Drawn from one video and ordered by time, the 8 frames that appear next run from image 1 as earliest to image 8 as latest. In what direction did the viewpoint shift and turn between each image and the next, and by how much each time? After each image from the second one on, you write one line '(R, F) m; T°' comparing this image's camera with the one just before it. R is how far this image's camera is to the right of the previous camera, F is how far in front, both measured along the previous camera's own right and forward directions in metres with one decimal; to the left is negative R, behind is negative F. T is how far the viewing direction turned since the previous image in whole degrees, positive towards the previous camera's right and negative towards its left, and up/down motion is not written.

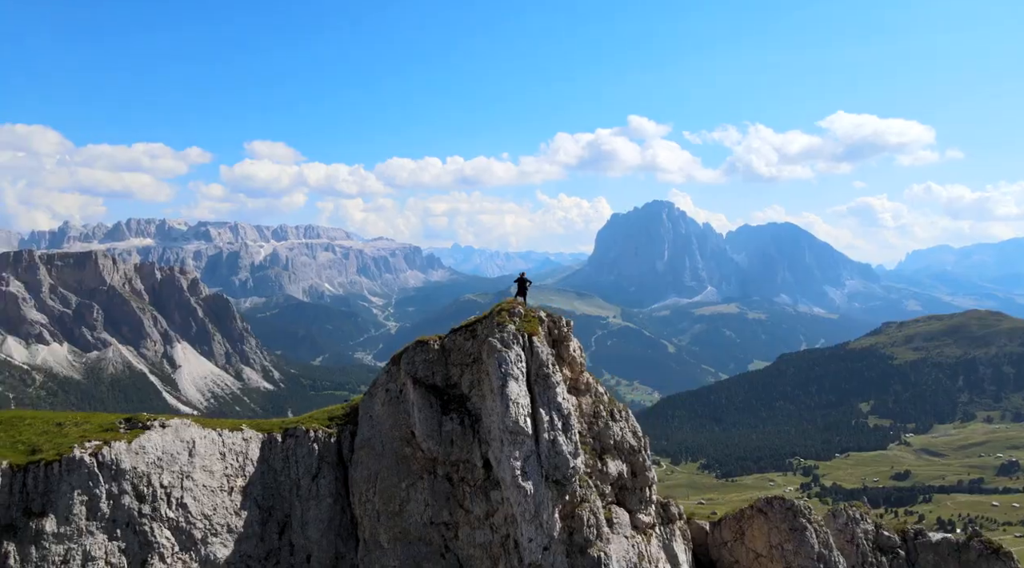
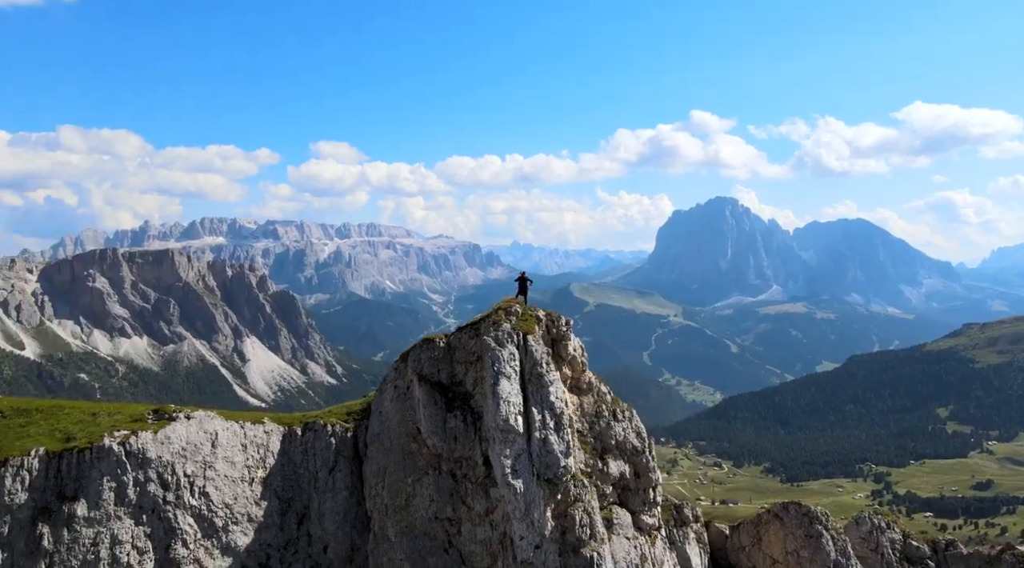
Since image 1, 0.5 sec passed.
(+4.4, -0.3) m; -5°
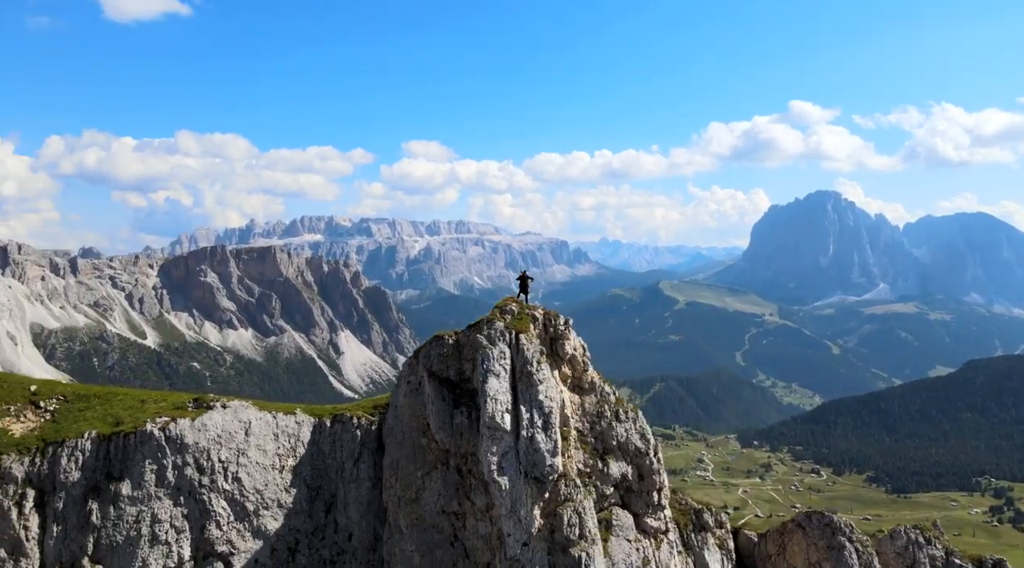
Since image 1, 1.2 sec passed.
(+6.5, -0.2) m; -8°
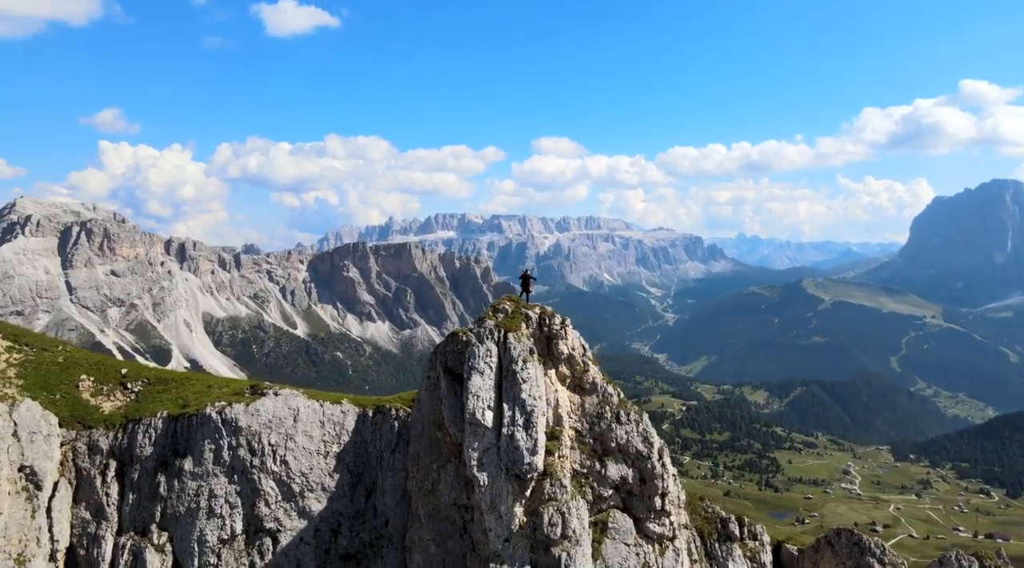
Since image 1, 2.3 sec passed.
(+9.8, +0.4) m; -12°
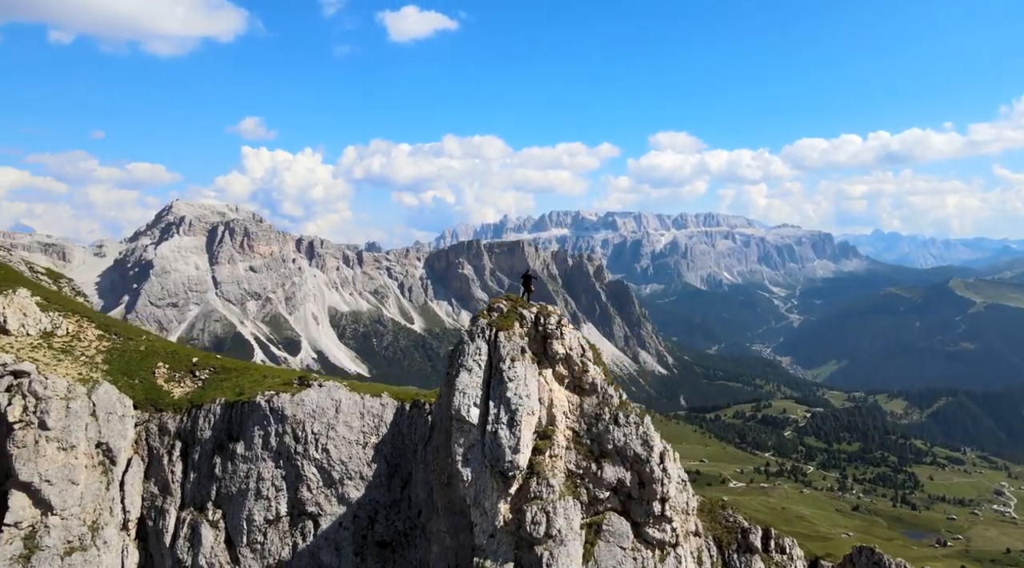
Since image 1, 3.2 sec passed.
(+8.7, +0.9) m; -10°
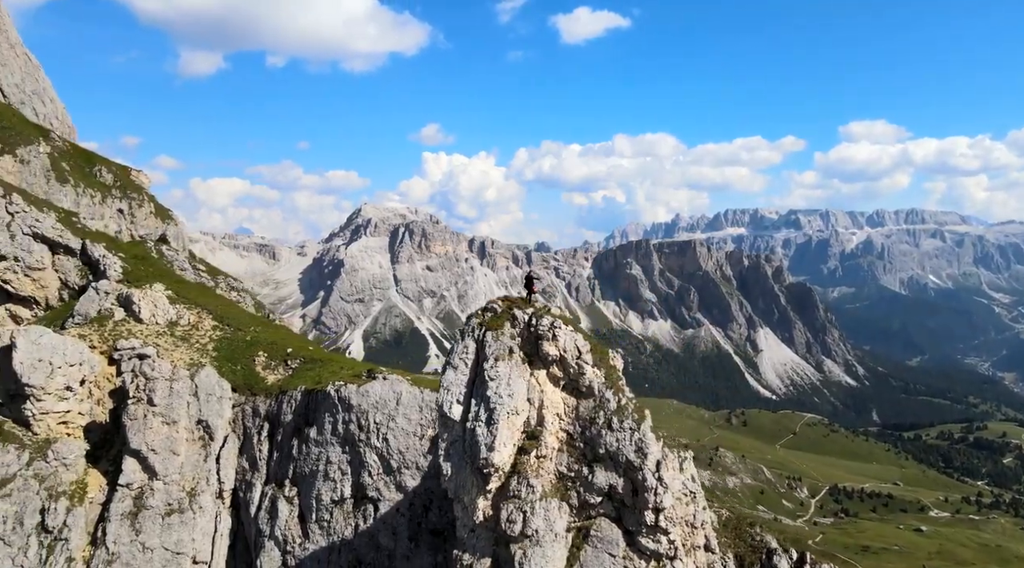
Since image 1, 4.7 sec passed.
(+13.4, +1.6) m; -15°
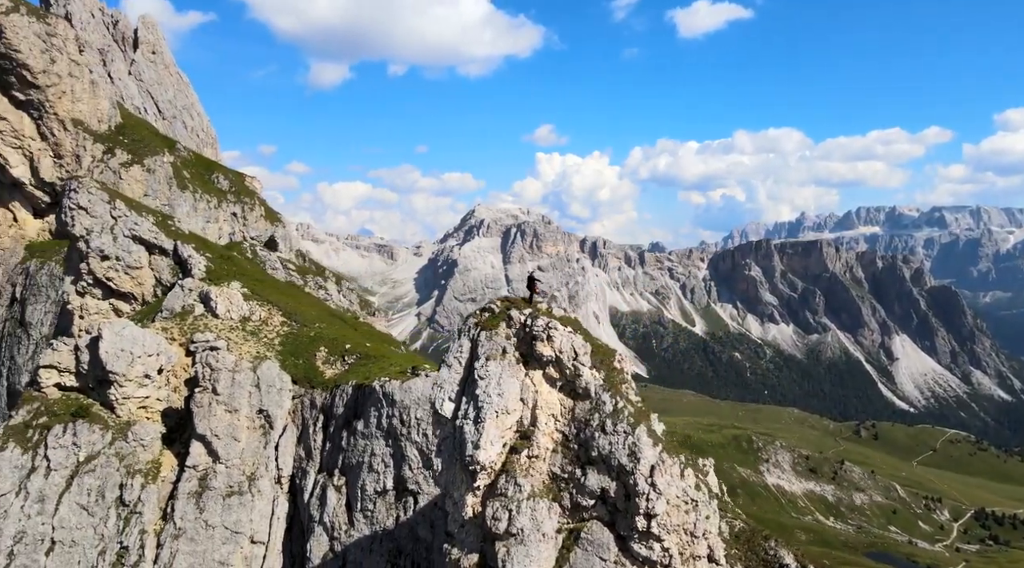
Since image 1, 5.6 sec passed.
(+9.3, +0.7) m; -10°
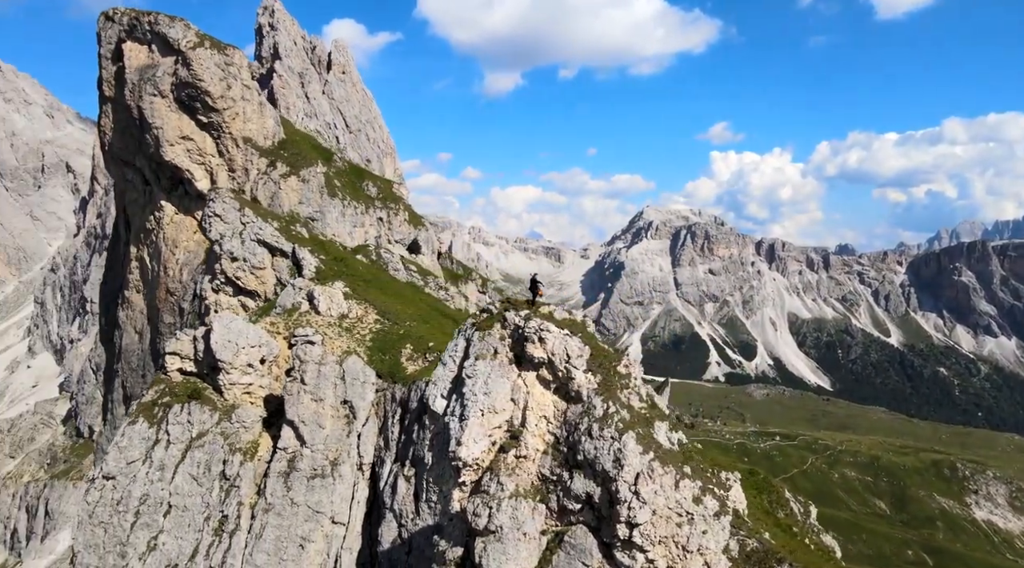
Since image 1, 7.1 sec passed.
(+14.5, +2.4) m; -16°
